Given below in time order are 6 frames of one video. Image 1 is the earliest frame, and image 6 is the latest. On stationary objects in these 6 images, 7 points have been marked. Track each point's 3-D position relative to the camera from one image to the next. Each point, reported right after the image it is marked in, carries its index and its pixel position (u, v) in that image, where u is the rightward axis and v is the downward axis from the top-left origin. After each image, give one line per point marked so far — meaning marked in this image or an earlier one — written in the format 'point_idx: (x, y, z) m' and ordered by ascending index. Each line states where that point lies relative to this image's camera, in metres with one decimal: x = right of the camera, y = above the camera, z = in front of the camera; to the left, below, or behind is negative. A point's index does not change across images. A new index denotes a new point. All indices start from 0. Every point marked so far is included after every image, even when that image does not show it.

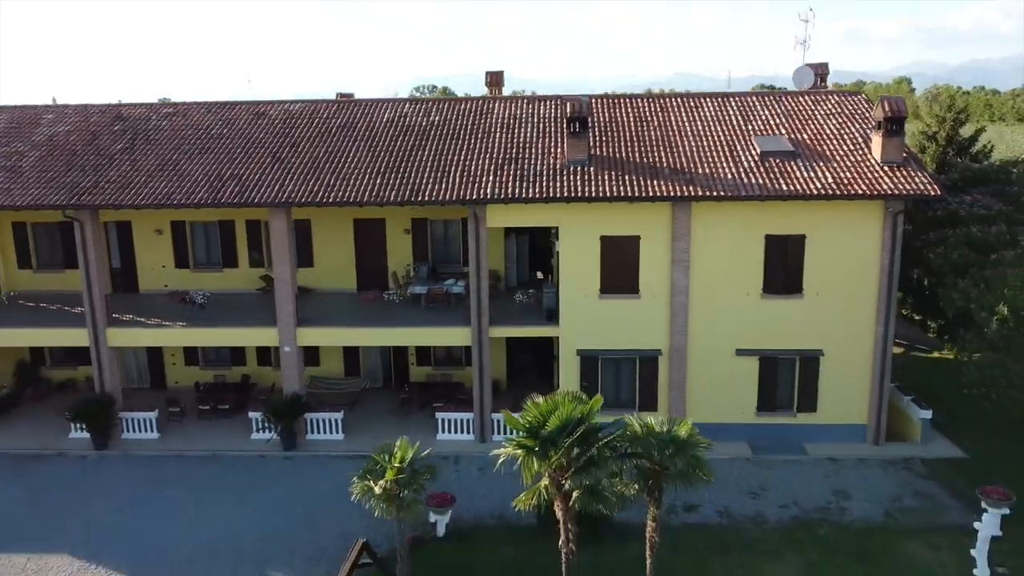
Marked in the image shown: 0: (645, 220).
0: (+3.0, +1.5, +17.7) m
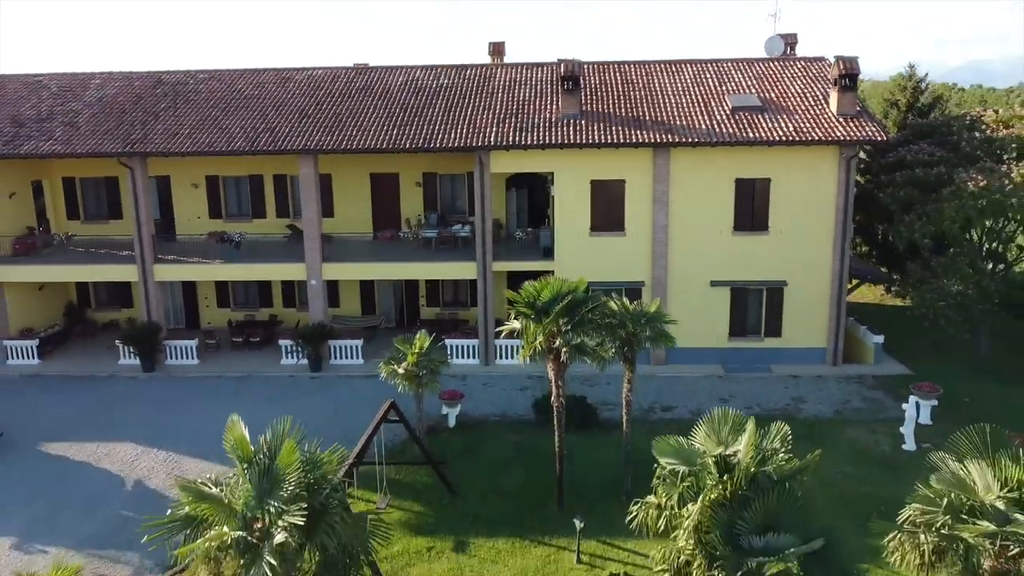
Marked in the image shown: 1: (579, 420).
0: (+3.0, +3.1, +20.1) m
1: (+1.4, -2.8, +17.0) m
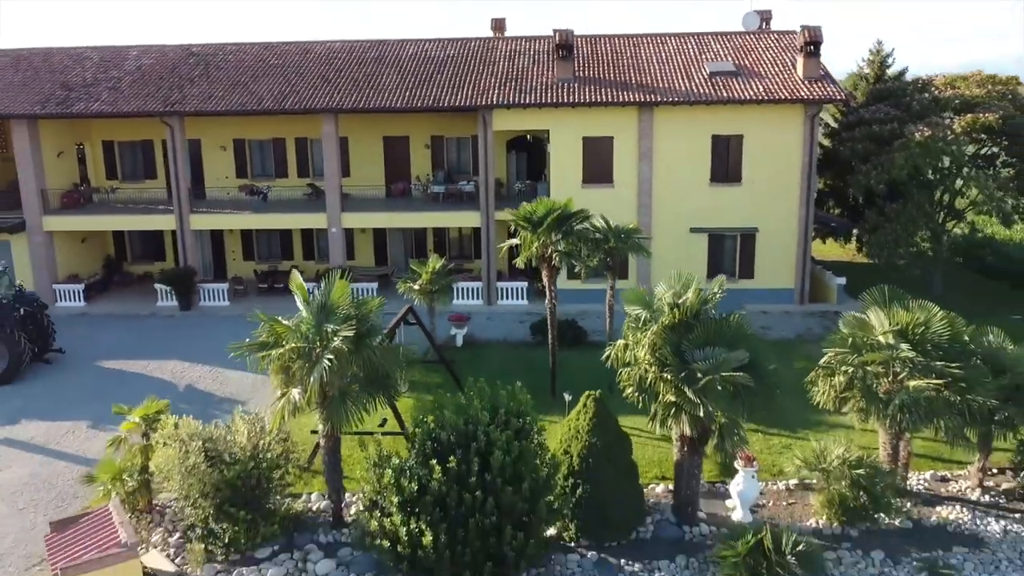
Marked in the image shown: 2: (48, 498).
0: (+3.0, +4.6, +22.5) m
1: (+1.4, -1.2, +19.4) m
2: (-7.3, -3.3, +12.7) m
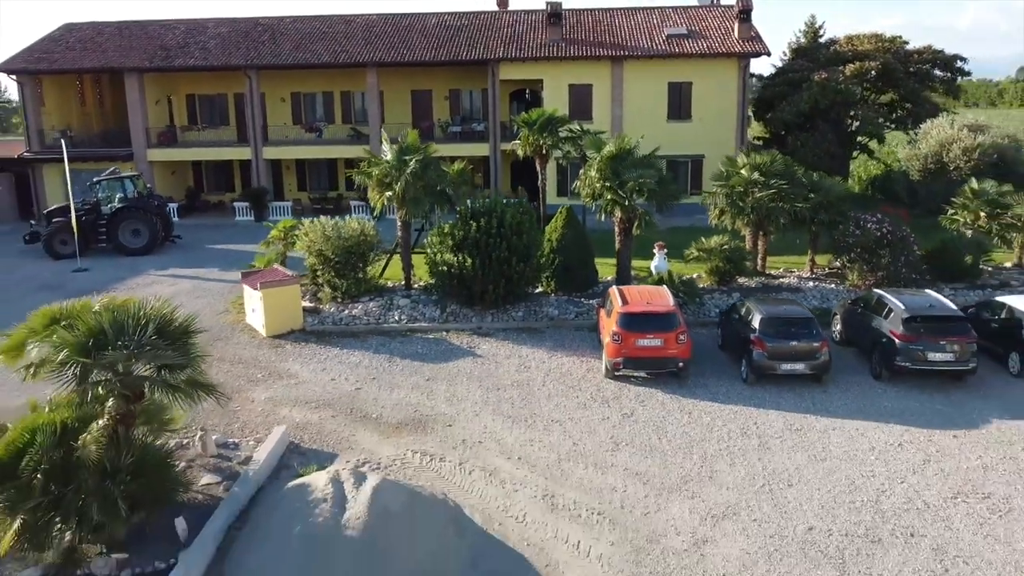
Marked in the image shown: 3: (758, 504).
0: (+3.0, +7.8, +29.3) m
1: (+1.5, +2.0, +26.1) m
2: (-7.3, -0.1, +19.4) m
3: (+2.7, -2.4, +8.9) m
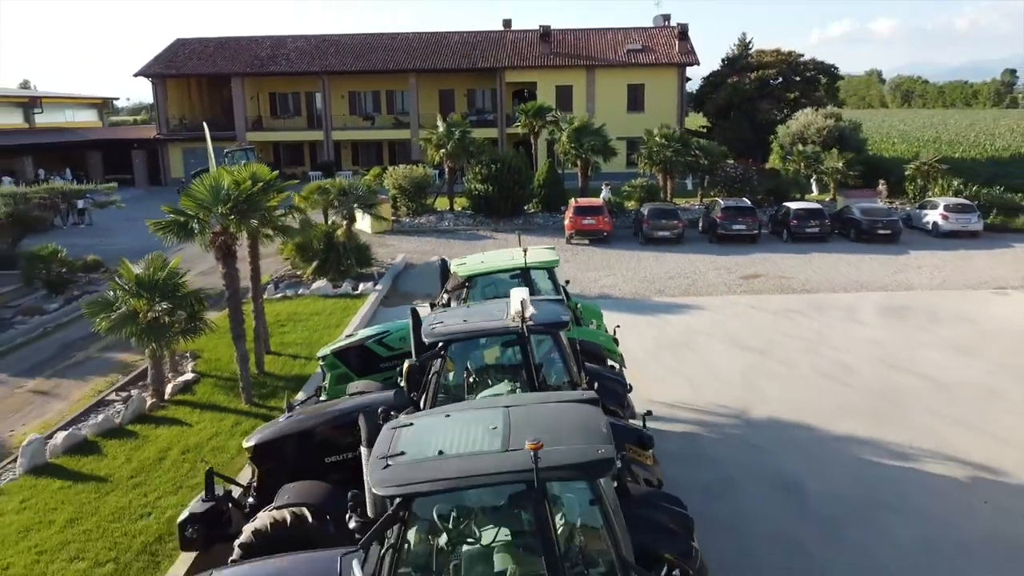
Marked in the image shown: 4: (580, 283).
0: (+3.2, +10.6, +40.3) m
1: (+1.6, +4.7, +37.1) m
2: (-7.2, +2.6, +30.4) m
3: (+2.8, +0.4, +19.9) m
4: (+1.6, +0.1, +18.8) m
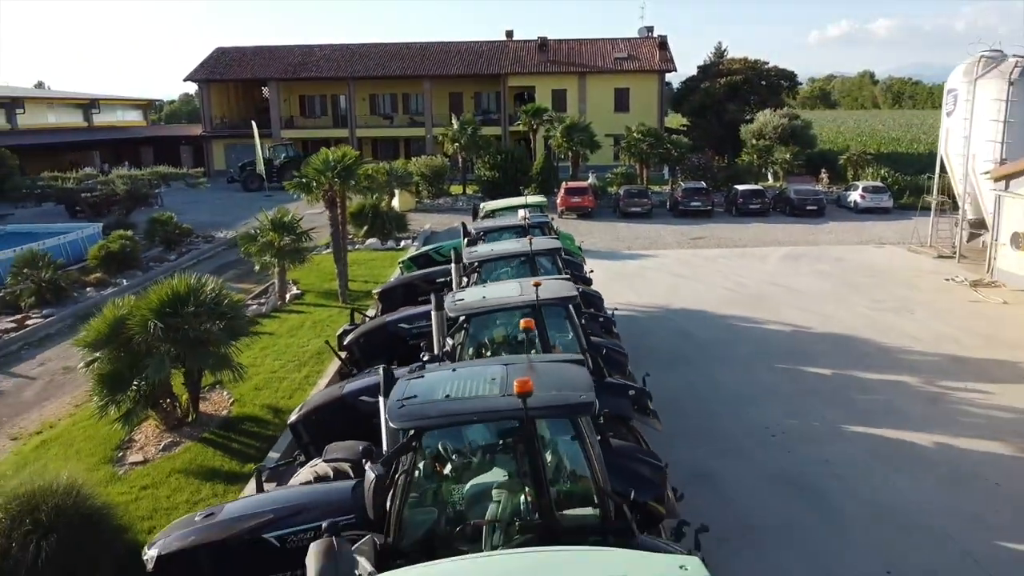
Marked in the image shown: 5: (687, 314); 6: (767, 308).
0: (+3.3, +11.8, +46.1) m
1: (+1.7, +6.0, +43.0) m
2: (-7.1, +3.9, +36.2) m
3: (+2.9, +1.7, +25.8) m
4: (+1.7, +1.4, +24.6) m
5: (+3.4, -0.5, +15.7) m
6: (+5.1, -0.4, +16.1) m
